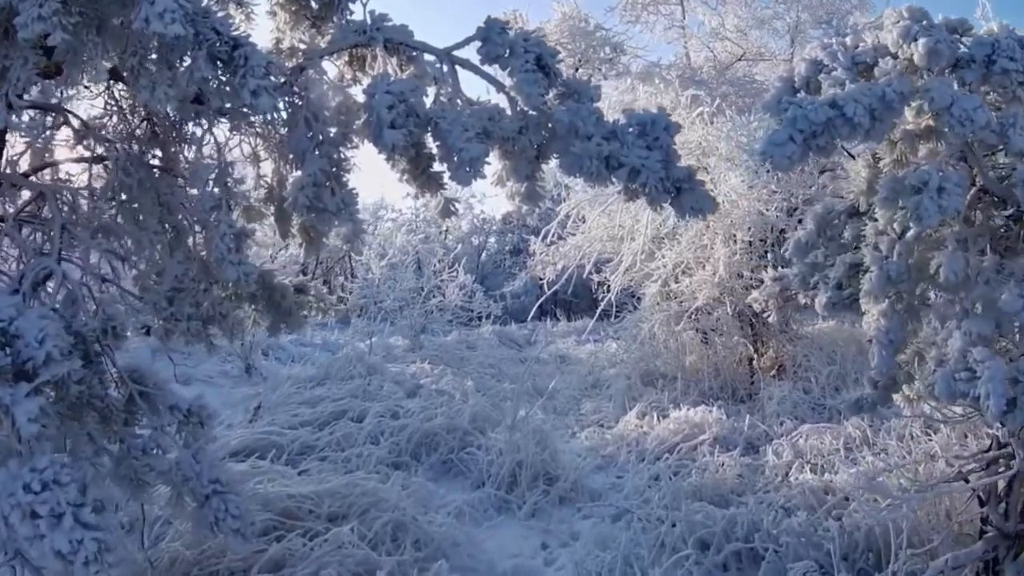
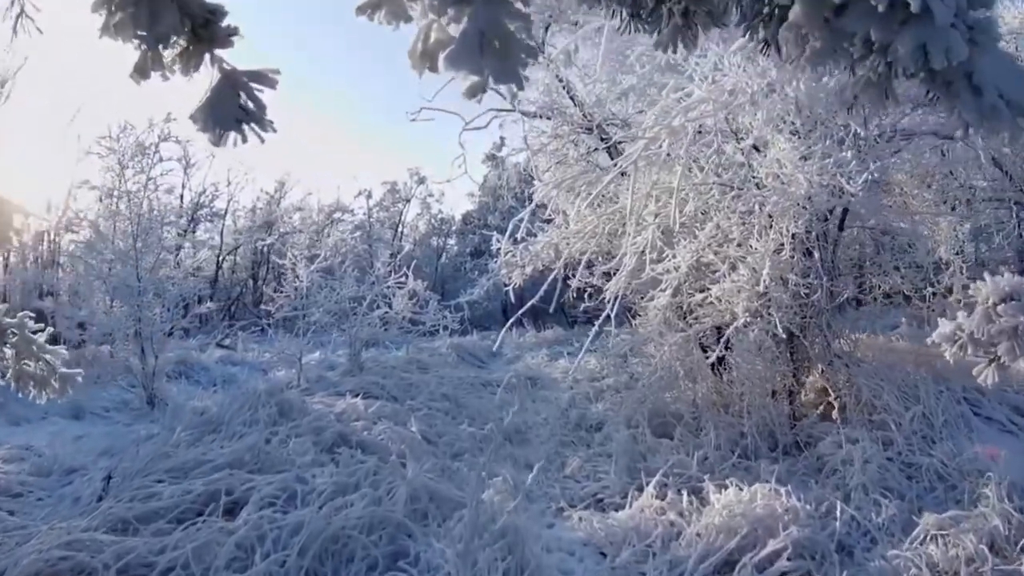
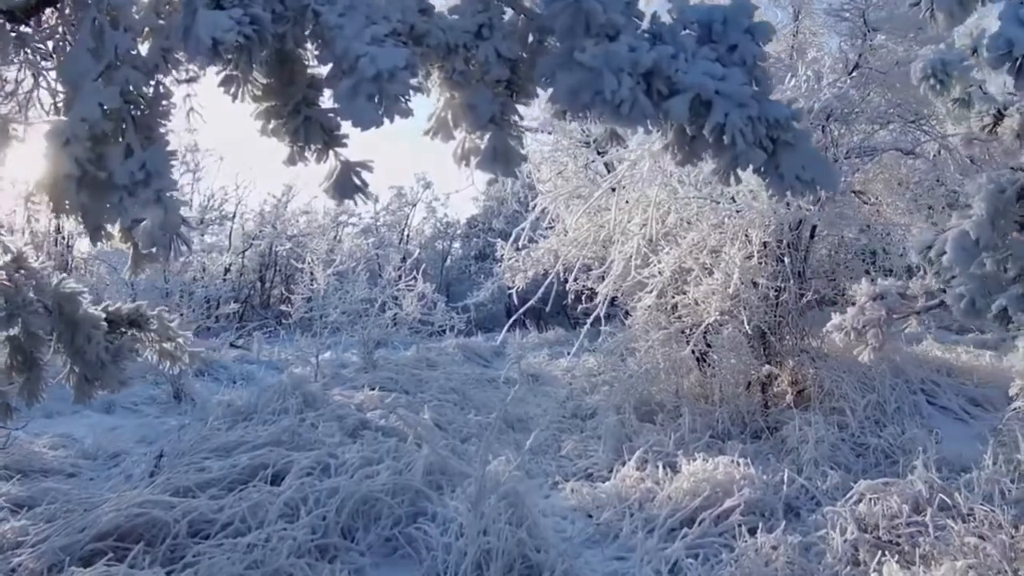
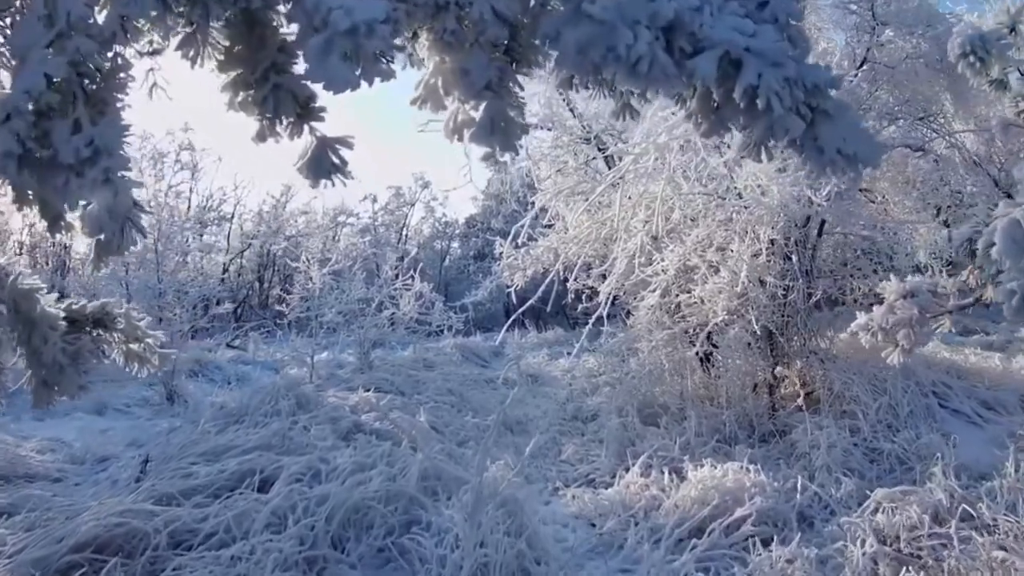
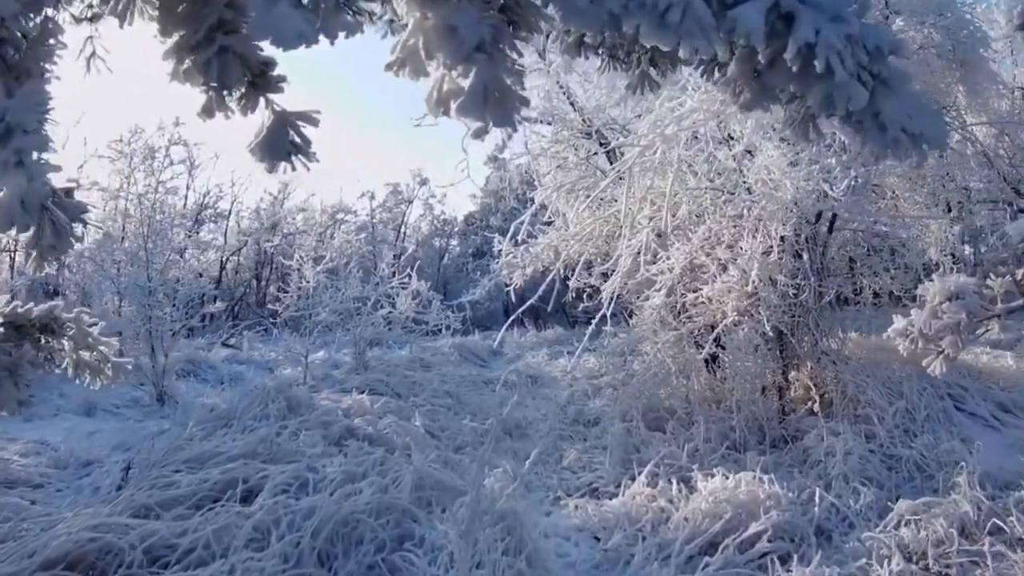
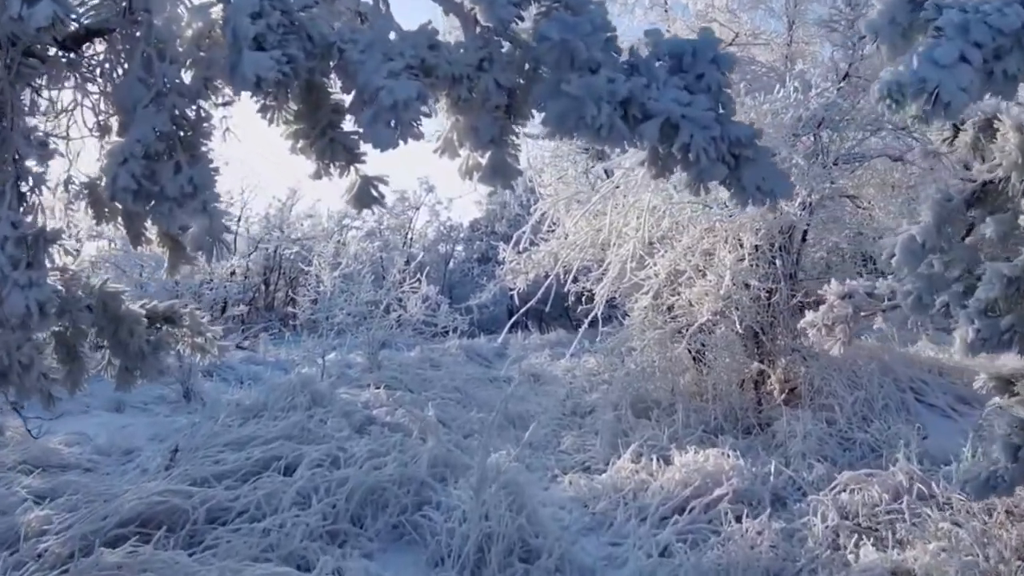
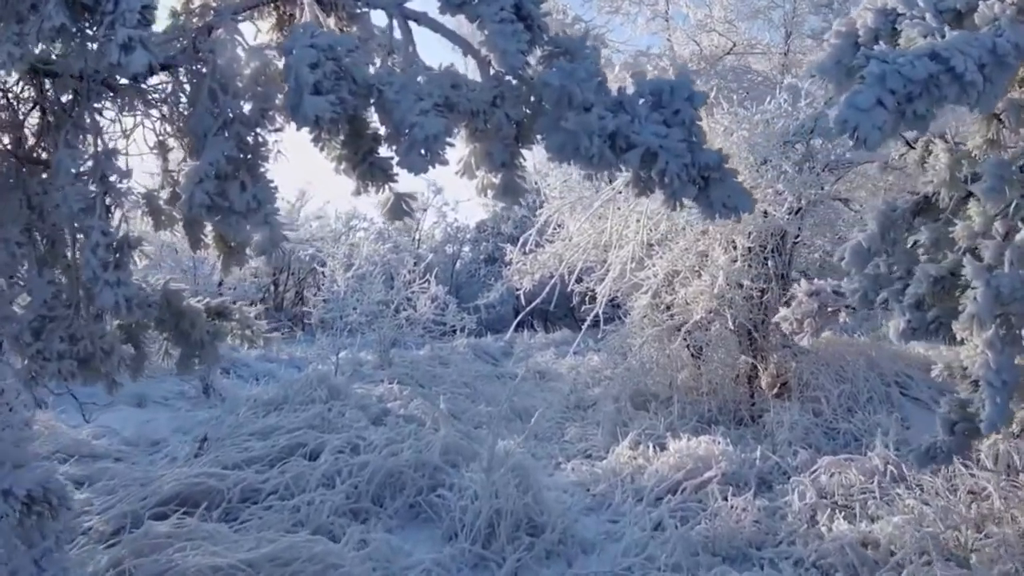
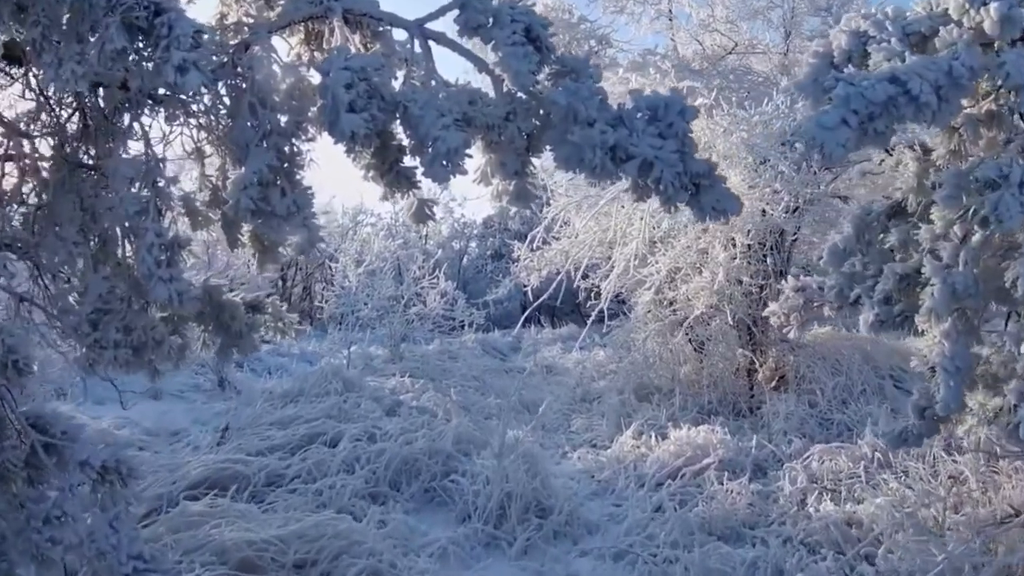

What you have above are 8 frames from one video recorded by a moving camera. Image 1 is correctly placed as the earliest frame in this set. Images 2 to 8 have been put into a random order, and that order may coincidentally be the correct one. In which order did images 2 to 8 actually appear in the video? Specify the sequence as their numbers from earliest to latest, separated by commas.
8, 7, 6, 3, 4, 5, 2
